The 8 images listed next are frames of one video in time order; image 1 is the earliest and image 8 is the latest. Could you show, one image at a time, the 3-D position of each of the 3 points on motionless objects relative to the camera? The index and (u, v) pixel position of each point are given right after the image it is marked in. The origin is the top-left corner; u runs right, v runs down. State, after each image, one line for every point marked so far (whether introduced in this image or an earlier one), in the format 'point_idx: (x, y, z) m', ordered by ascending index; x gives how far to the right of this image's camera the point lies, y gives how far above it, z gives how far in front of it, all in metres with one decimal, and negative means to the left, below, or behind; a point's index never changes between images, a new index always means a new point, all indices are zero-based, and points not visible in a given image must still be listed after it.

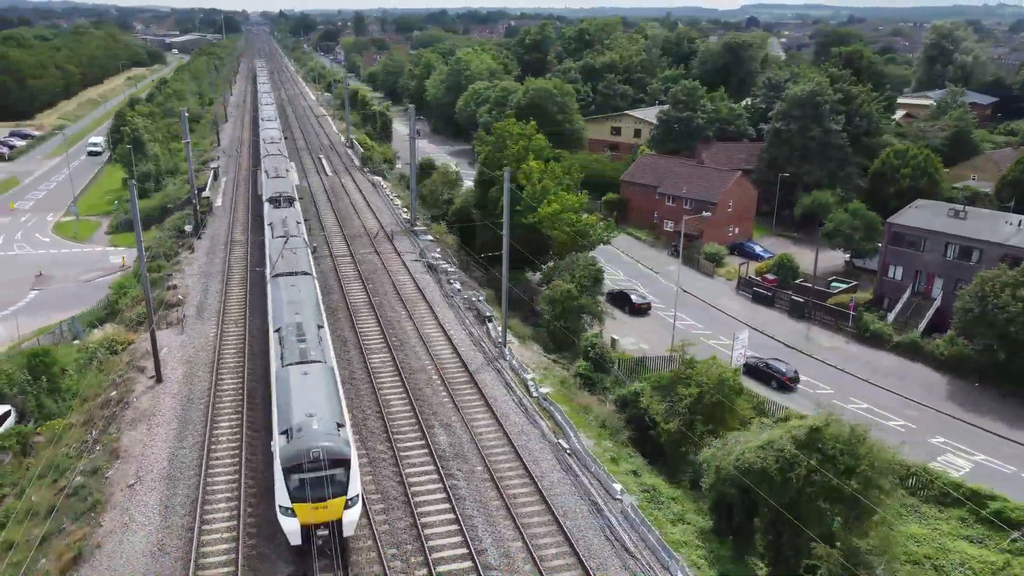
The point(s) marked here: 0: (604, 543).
0: (+1.7, -5.0, +15.8) m
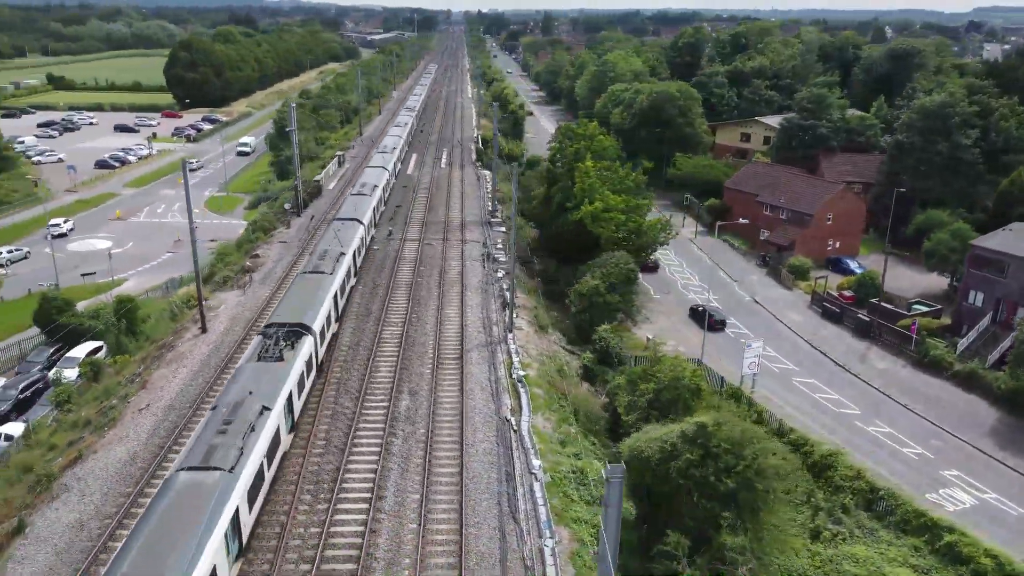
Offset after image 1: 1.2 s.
0: (-0.5, -4.7, +17.3) m
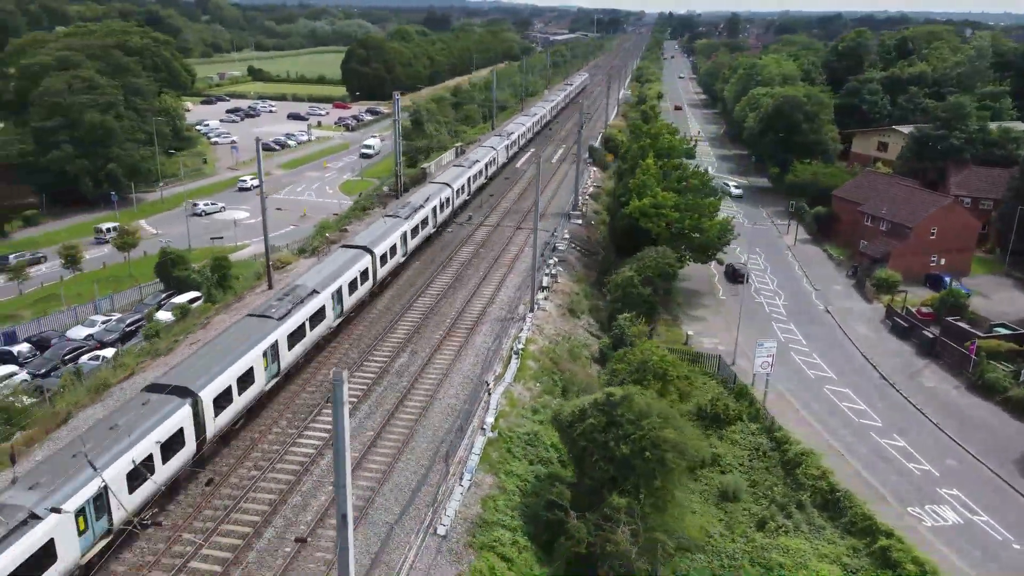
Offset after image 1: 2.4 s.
0: (-2.0, -3.9, +19.6) m
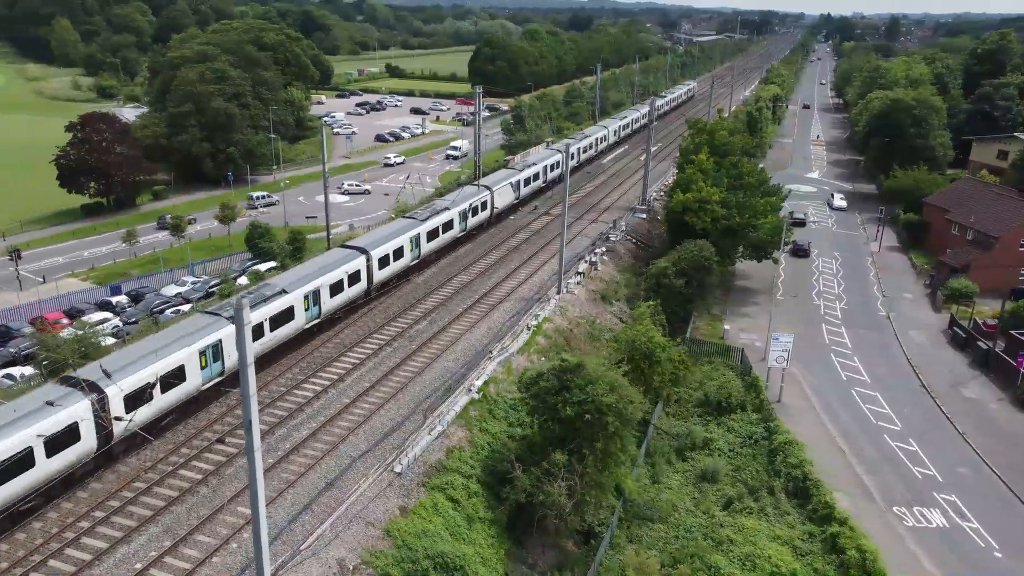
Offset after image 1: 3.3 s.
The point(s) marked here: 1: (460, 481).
0: (-2.6, -3.1, +21.7) m
1: (-1.2, -4.6, +19.1) m
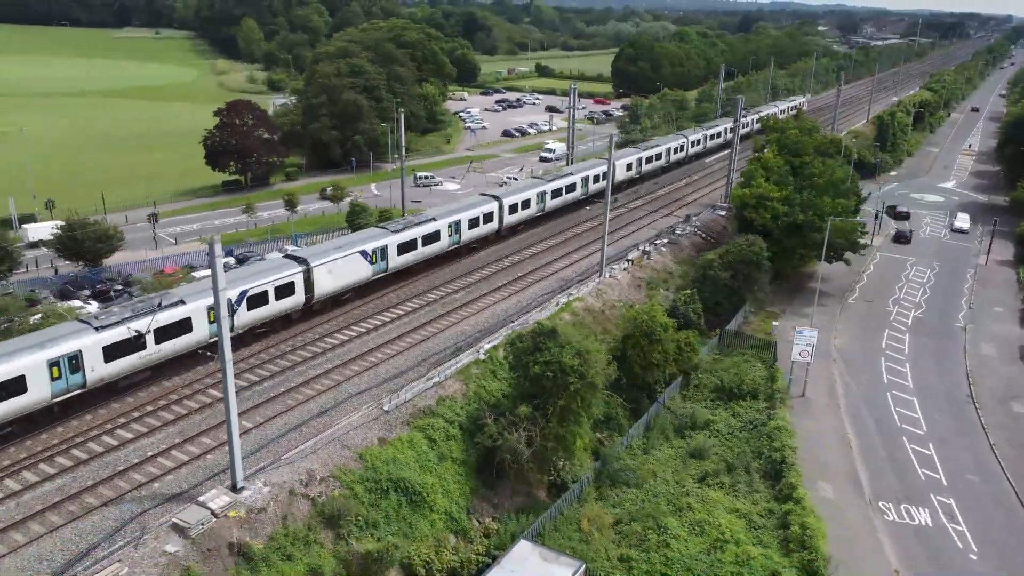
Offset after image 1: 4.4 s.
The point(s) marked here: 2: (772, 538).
0: (-2.6, -2.1, +24.3) m
1: (-1.9, -3.6, +21.5) m
2: (+6.2, -6.0, +19.4) m
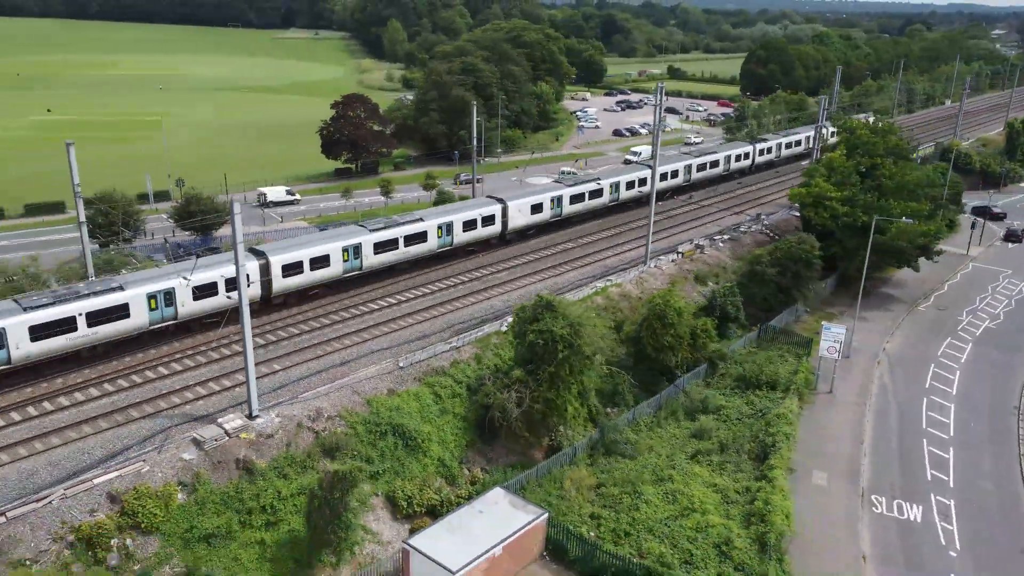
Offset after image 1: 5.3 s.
0: (-2.0, -1.2, +26.5) m
1: (-1.8, -2.8, +23.7) m
2: (+5.6, -5.6, +20.3) m
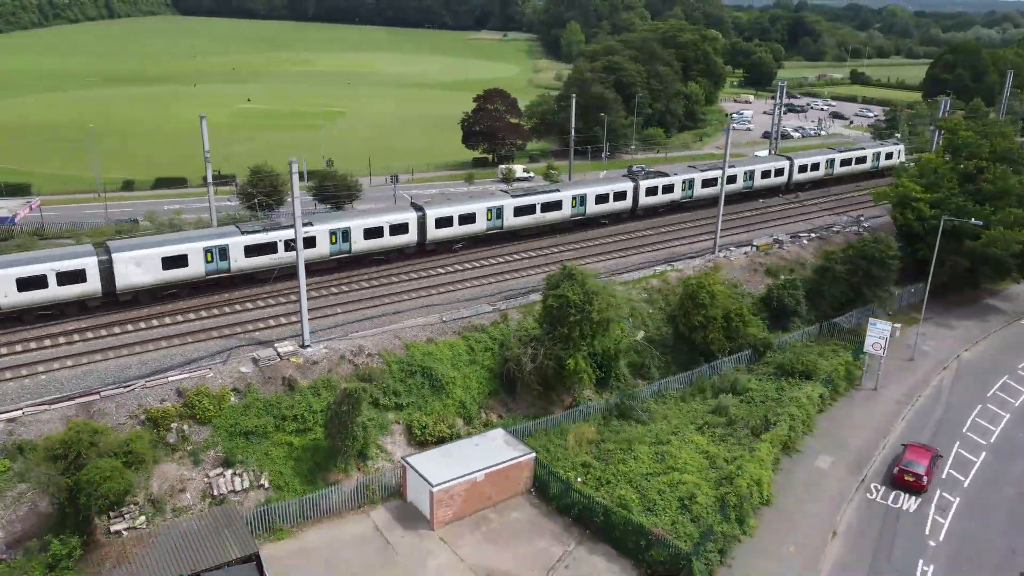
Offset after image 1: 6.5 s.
0: (-0.4, -0.1, +29.3) m
1: (-0.9, -1.7, +26.5) m
2: (+5.4, -5.0, +21.6) m
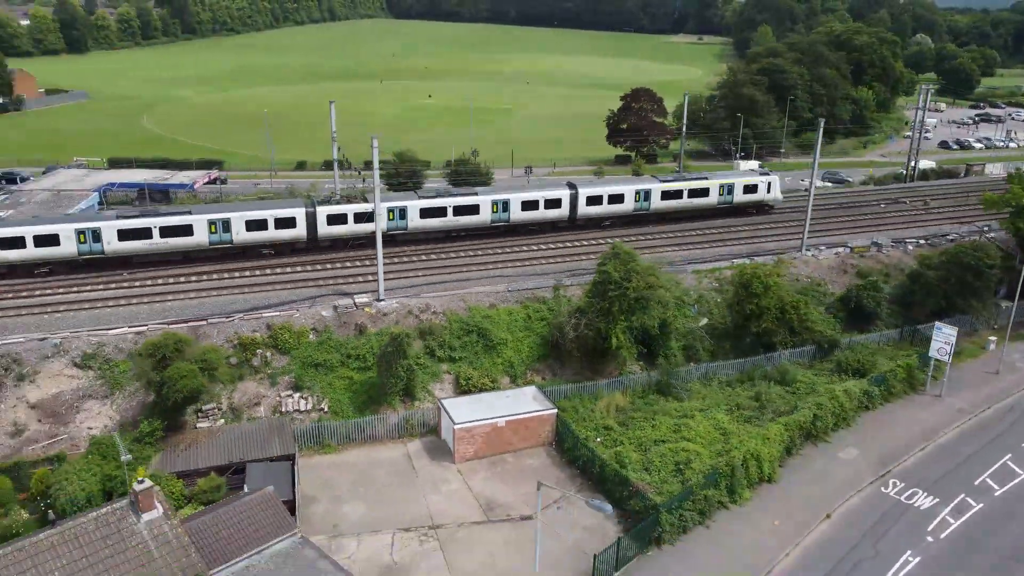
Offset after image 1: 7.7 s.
0: (+2.4, +0.7, +31.5) m
1: (+1.1, -0.8, +28.9) m
2: (+5.9, -4.5, +22.7) m
